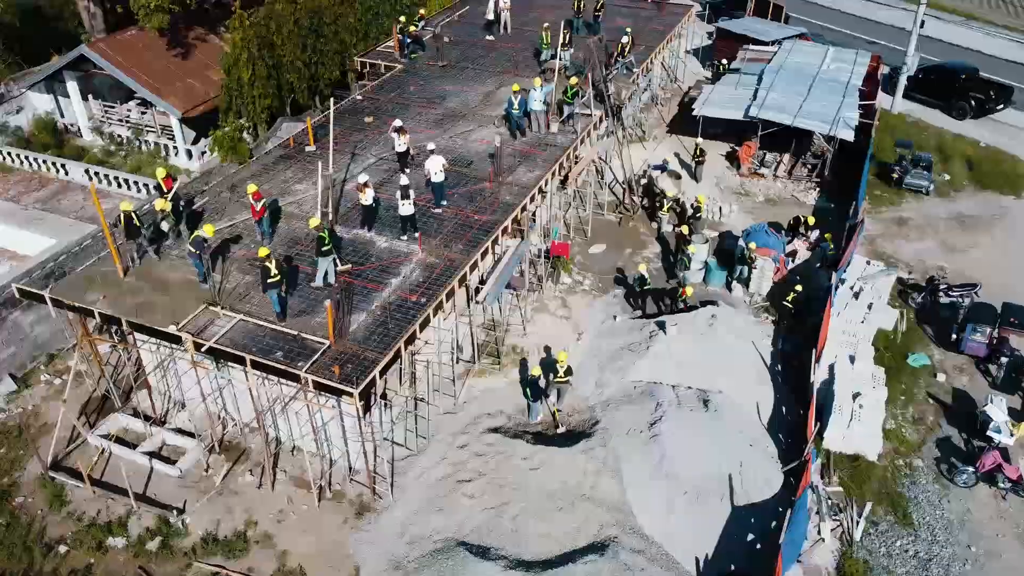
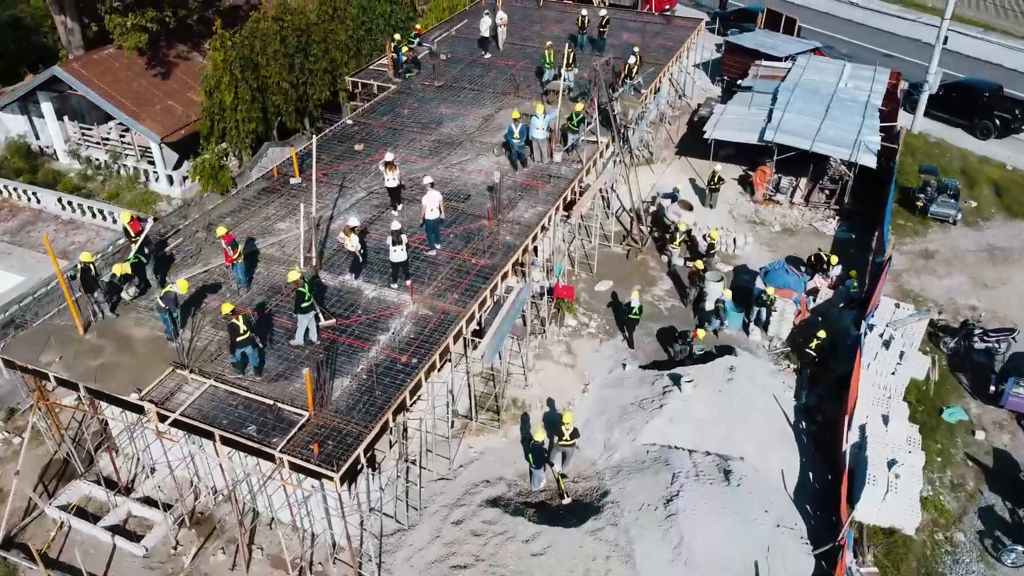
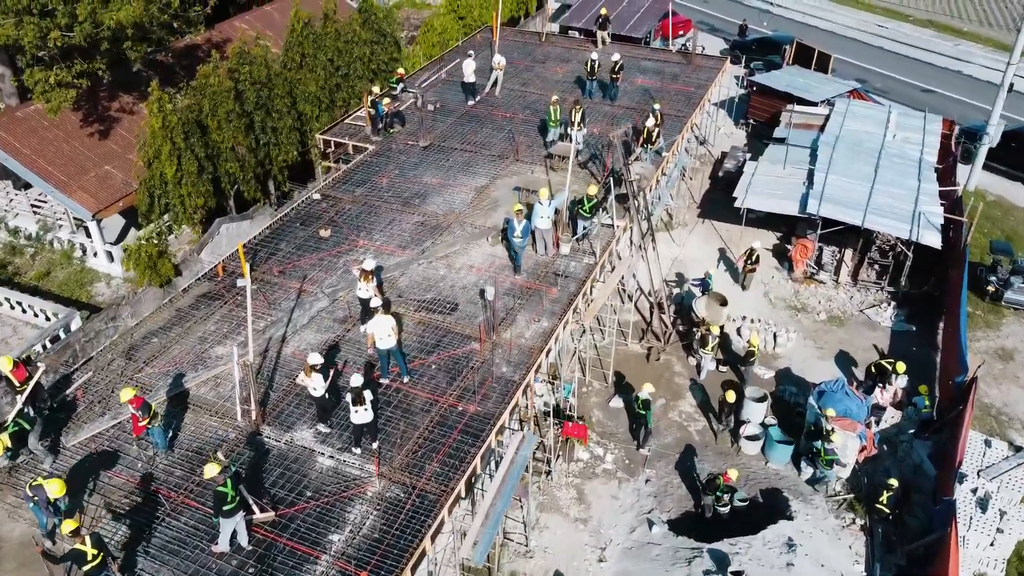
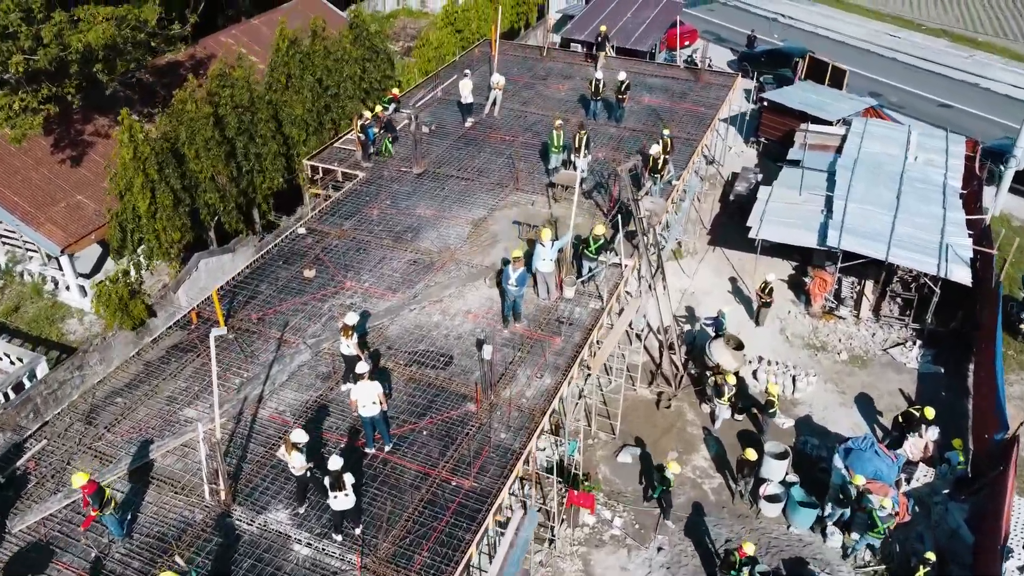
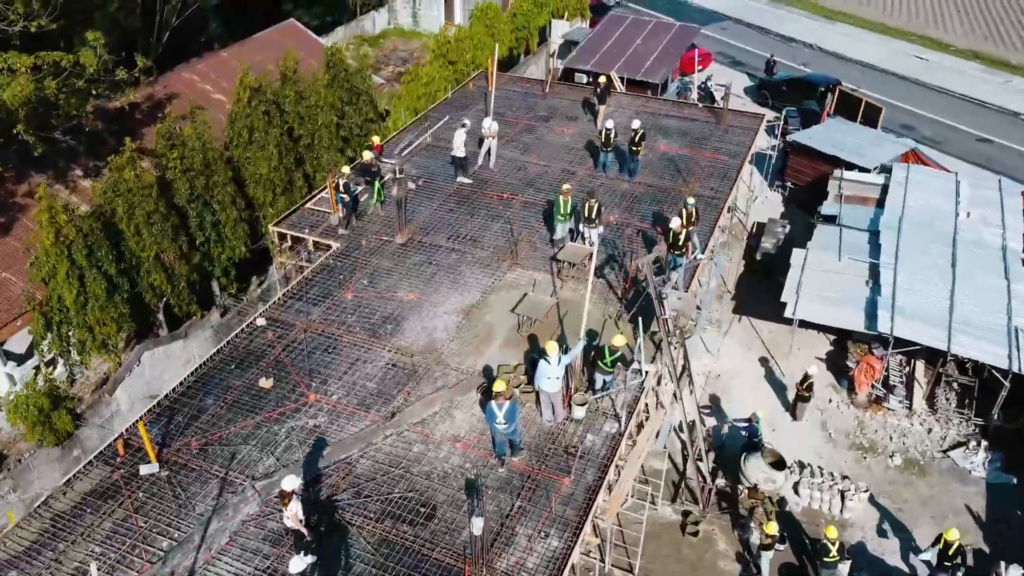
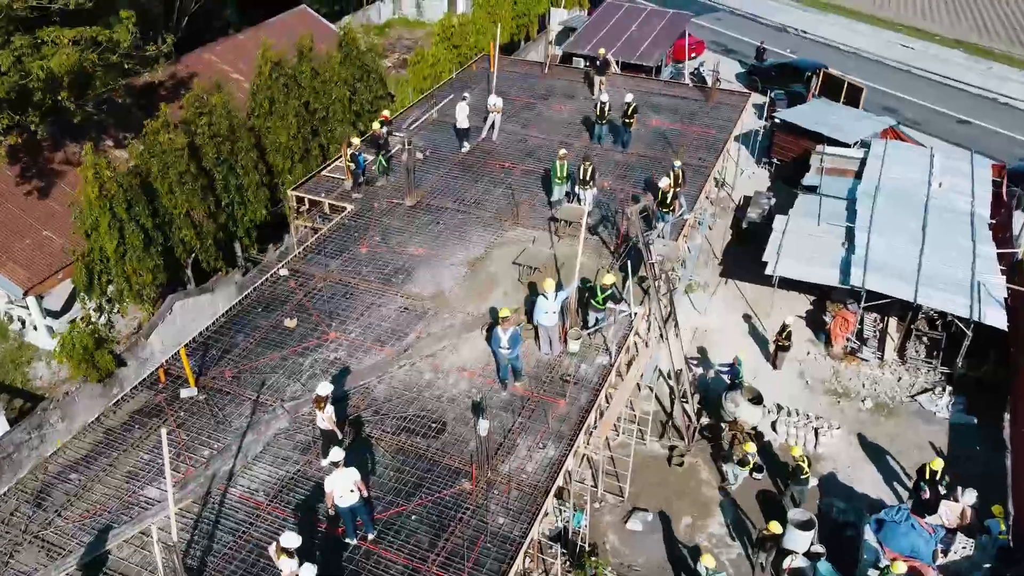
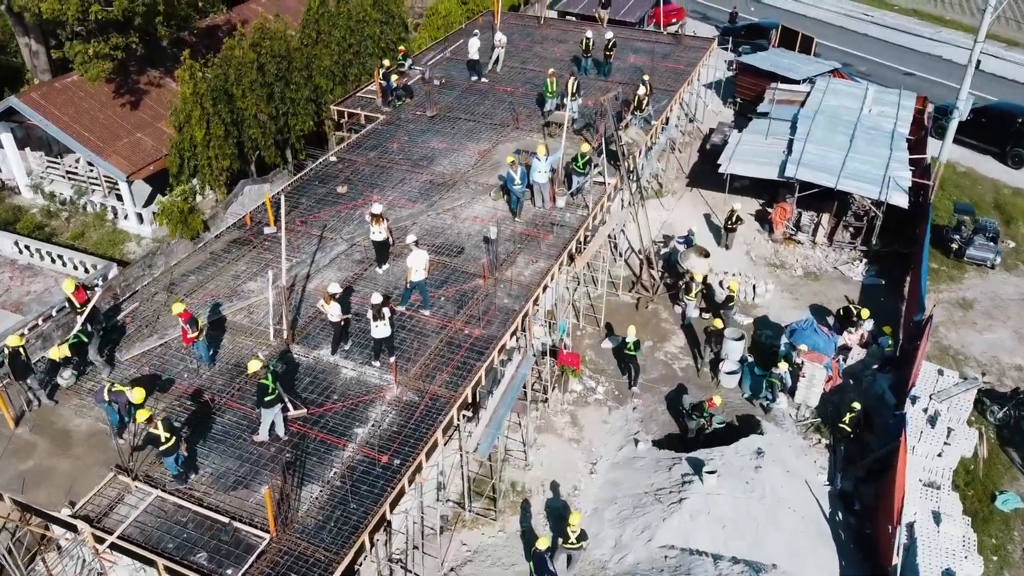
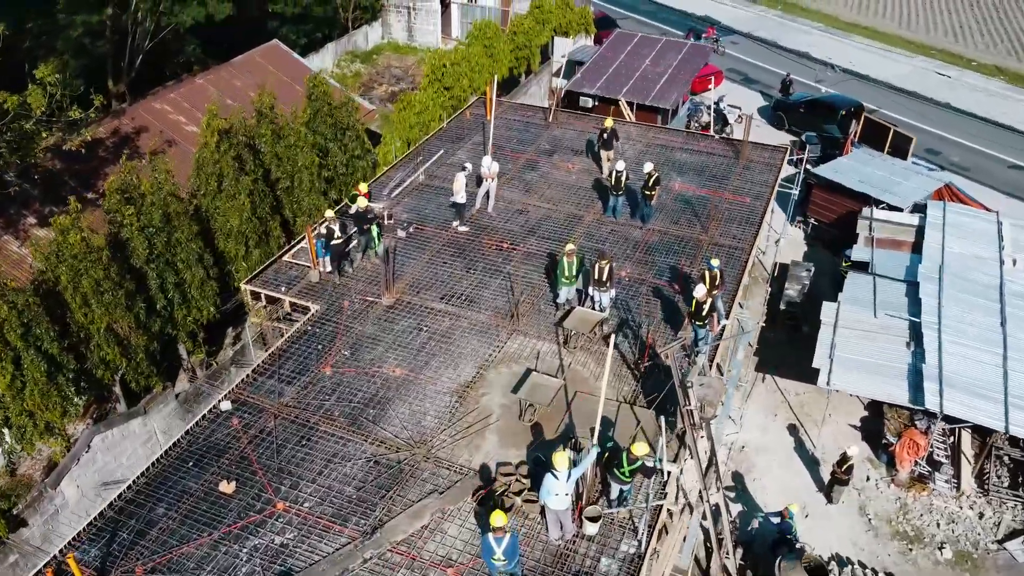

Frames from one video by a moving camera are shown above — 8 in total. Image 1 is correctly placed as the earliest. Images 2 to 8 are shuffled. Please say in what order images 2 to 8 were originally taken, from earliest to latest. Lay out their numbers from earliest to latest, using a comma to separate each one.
2, 7, 3, 4, 6, 5, 8
